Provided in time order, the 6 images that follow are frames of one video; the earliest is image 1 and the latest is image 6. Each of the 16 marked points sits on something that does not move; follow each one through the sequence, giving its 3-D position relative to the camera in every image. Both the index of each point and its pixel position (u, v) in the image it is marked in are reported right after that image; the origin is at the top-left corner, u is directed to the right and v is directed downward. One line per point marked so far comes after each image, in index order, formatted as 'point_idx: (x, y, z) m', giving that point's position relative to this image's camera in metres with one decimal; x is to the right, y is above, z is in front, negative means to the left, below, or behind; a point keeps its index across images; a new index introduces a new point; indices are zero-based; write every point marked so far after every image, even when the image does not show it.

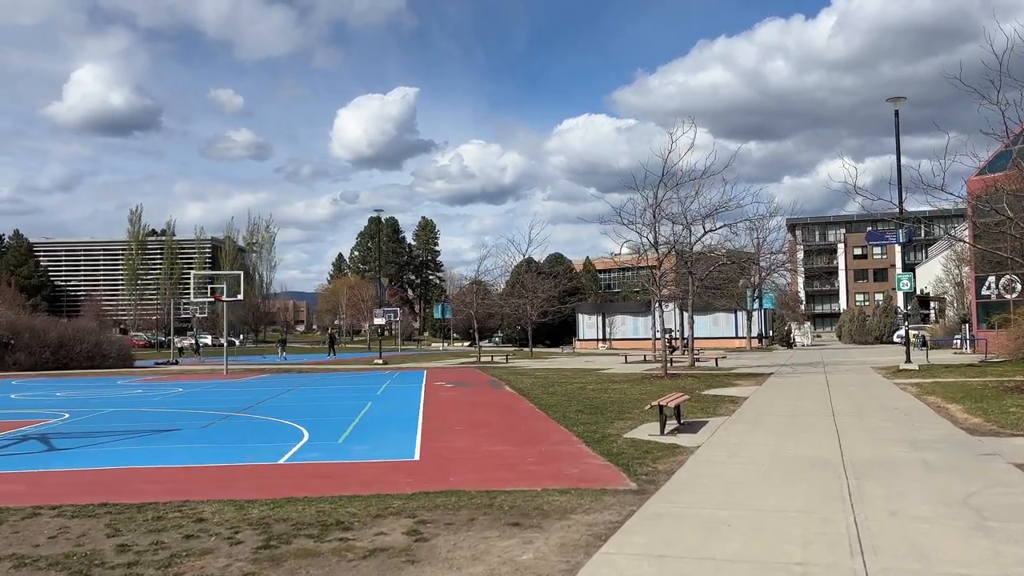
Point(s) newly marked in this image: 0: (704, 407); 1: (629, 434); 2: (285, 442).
0: (+3.9, -2.4, +14.9) m
1: (+1.8, -2.2, +11.1) m
2: (-3.3, -2.2, +10.5) m
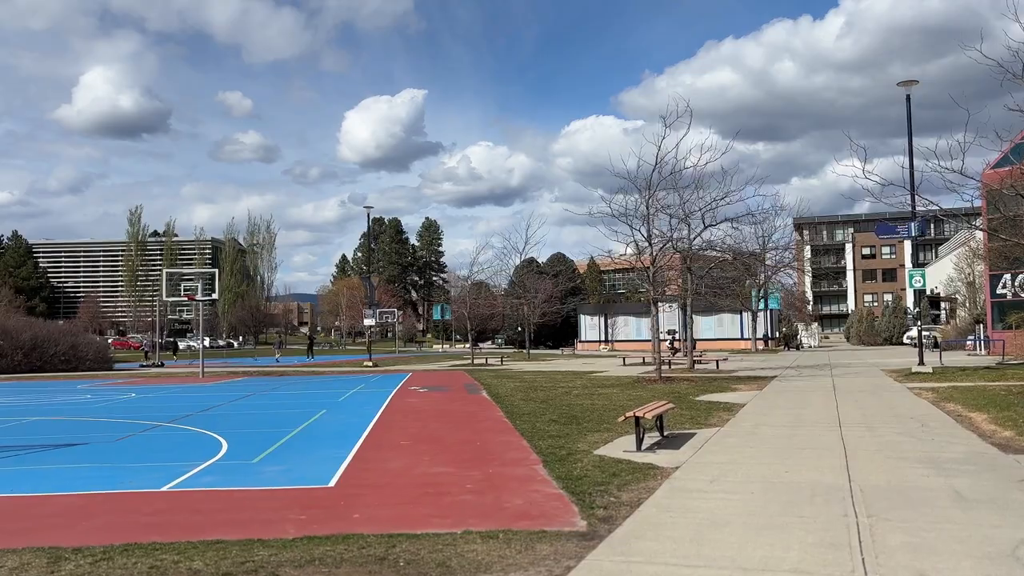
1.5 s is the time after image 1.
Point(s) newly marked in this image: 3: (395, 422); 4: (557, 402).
0: (+3.3, -2.3, +13.3) m
1: (+1.1, -2.1, +9.5) m
2: (-3.9, -2.1, +9.0) m
3: (-2.0, -2.2, +12.3) m
4: (+1.0, -2.5, +16.3) m
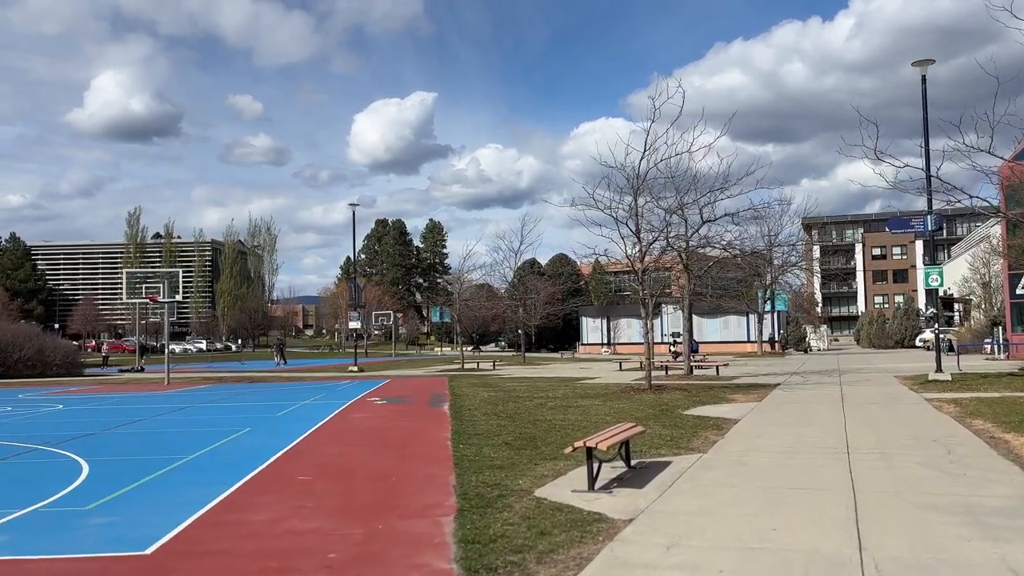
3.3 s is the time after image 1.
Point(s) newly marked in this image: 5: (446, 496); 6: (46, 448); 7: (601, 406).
0: (+2.5, -2.3, +11.3) m
1: (+0.3, -2.1, +7.5) m
2: (-4.8, -2.1, +7.0) m
3: (-2.8, -2.2, +10.4) m
4: (+0.3, -2.5, +14.3) m
5: (-0.6, -2.0, +7.1) m
6: (-6.6, -2.3, +10.5) m
7: (+2.0, -2.6, +16.5) m
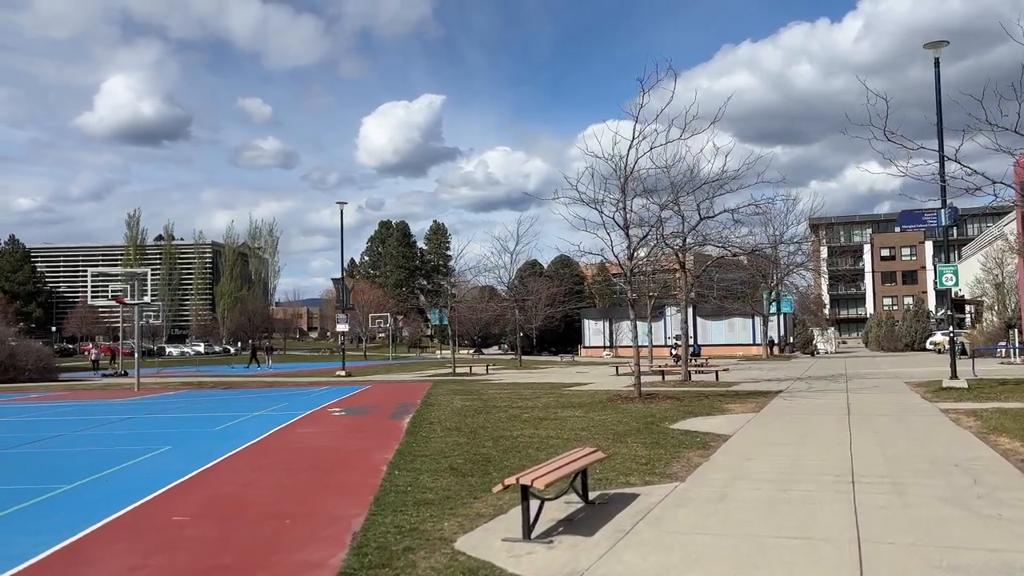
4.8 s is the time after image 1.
0: (+1.8, -2.3, +9.8) m
1: (-0.4, -2.0, +6.0) m
2: (-5.4, -2.0, +5.6) m
3: (-3.4, -2.2, +8.9) m
4: (-0.4, -2.5, +12.7) m
5: (-1.3, -2.0, +5.6) m
6: (-7.3, -2.3, +9.0) m
7: (+1.4, -2.6, +14.9) m
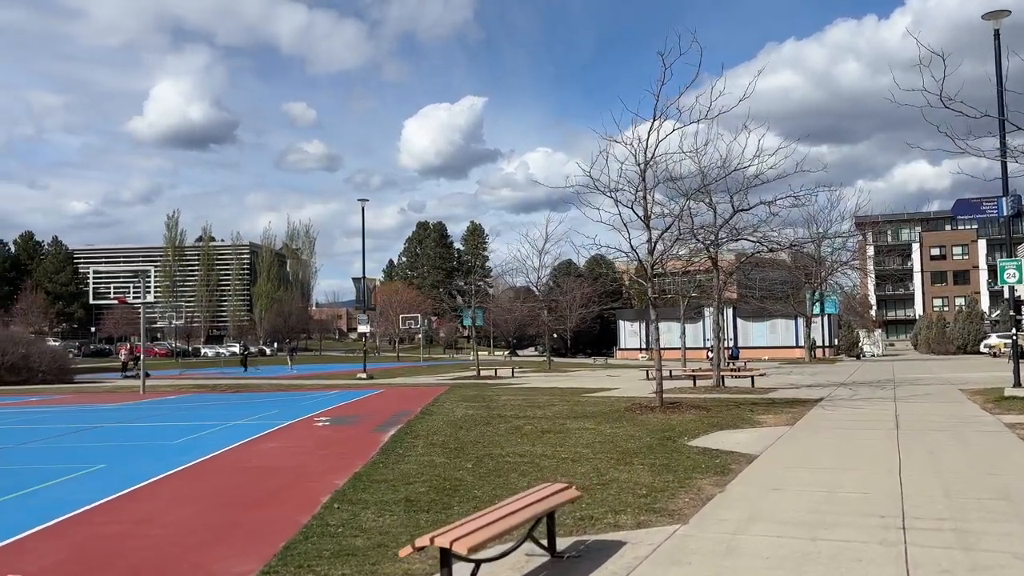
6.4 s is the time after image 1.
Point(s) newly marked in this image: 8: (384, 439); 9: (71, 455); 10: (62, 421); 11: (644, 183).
0: (+1.6, -2.2, +8.1) m
1: (-0.9, -2.0, +4.4) m
2: (-5.9, -2.0, +4.3) m
3: (-3.8, -2.2, +7.5) m
4: (-0.5, -2.4, +11.2) m
5: (-1.8, -1.9, +4.1) m
6: (-7.6, -2.2, +7.9) m
7: (+1.4, -2.6, +13.3) m
8: (-2.1, -2.5, +12.3) m
9: (-6.3, -2.4, +10.7) m
10: (-10.2, -3.0, +16.8) m
11: (+3.0, +2.4, +16.5) m
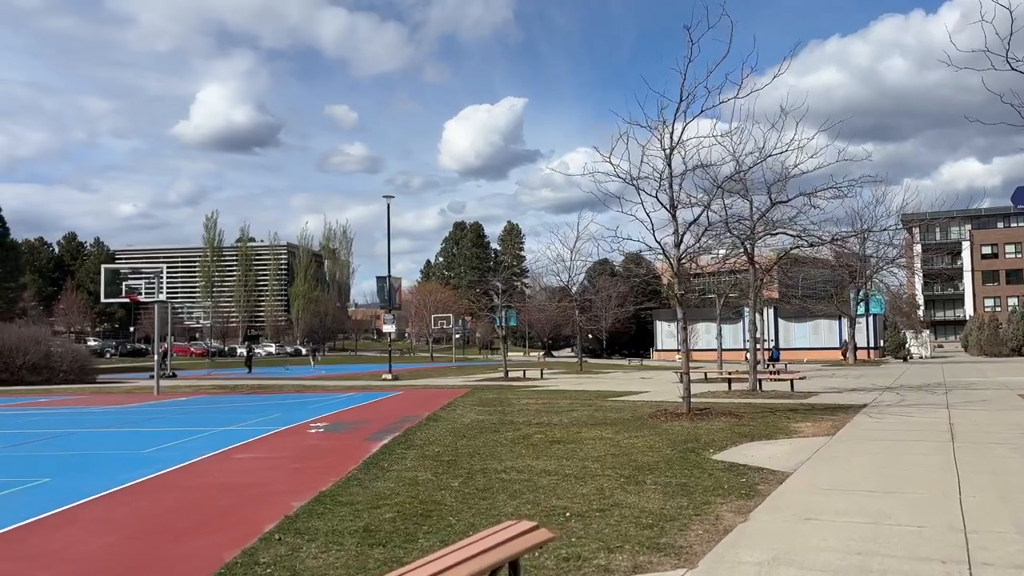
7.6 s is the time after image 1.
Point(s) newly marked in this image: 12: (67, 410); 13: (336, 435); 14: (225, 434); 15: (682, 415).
0: (+1.4, -2.2, +6.8) m
1: (-1.2, -1.9, +3.3) m
2: (-6.3, -1.9, +3.4) m
3: (-4.0, -2.1, +6.5) m
4: (-0.5, -2.4, +10.0) m
5: (-2.2, -1.8, +3.0) m
6: (-7.7, -2.2, +7.1) m
7: (+1.5, -2.5, +12.0) m
8: (-2.0, -2.4, +11.2) m
9: (-6.3, -2.3, +9.9) m
10: (-9.9, -3.0, +16.1) m
11: (+3.2, +2.4, +15.1) m
12: (-11.8, -3.2, +19.5) m
13: (-3.0, -2.5, +12.7) m
14: (-5.0, -2.6, +12.9) m
15: (+3.6, -2.7, +15.5) m
